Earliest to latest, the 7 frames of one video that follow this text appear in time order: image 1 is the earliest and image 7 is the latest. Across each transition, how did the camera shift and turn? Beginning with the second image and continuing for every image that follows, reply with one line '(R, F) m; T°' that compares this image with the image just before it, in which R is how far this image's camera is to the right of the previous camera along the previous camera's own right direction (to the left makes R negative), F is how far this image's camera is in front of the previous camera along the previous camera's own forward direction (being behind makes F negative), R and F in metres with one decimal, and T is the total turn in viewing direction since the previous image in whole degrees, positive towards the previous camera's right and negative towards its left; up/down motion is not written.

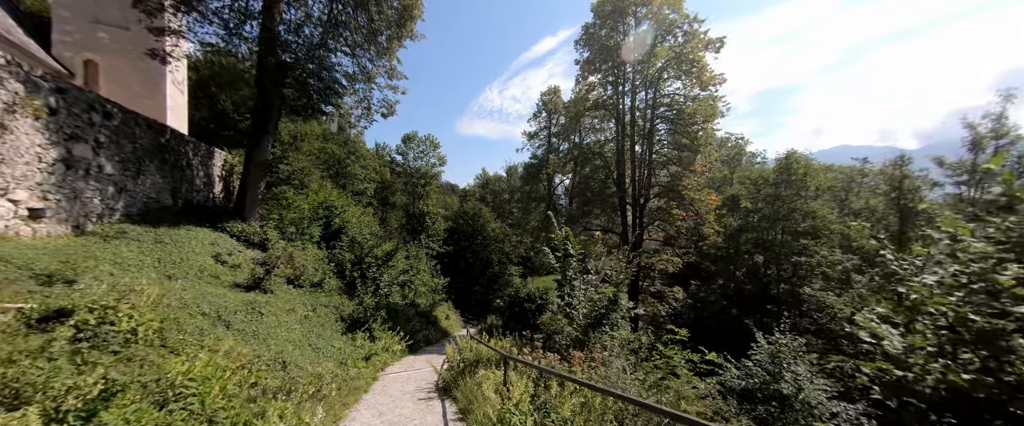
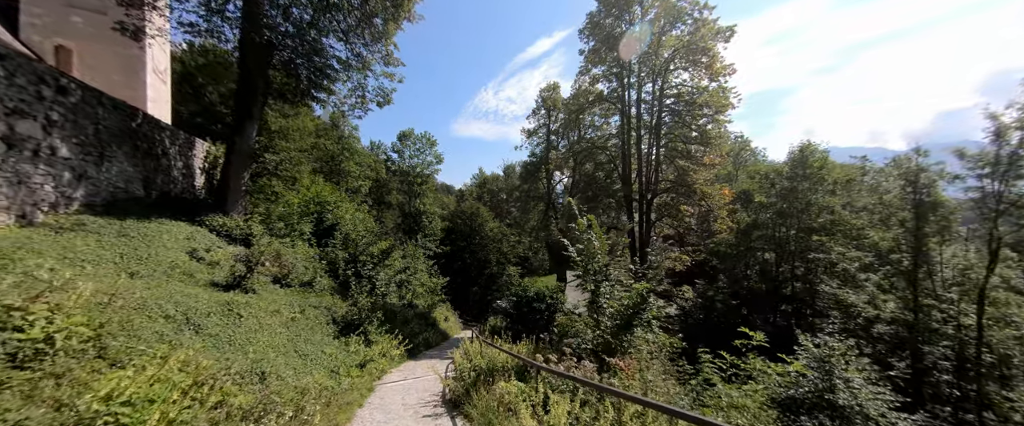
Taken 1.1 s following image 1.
(-0.4, +0.9) m; +1°
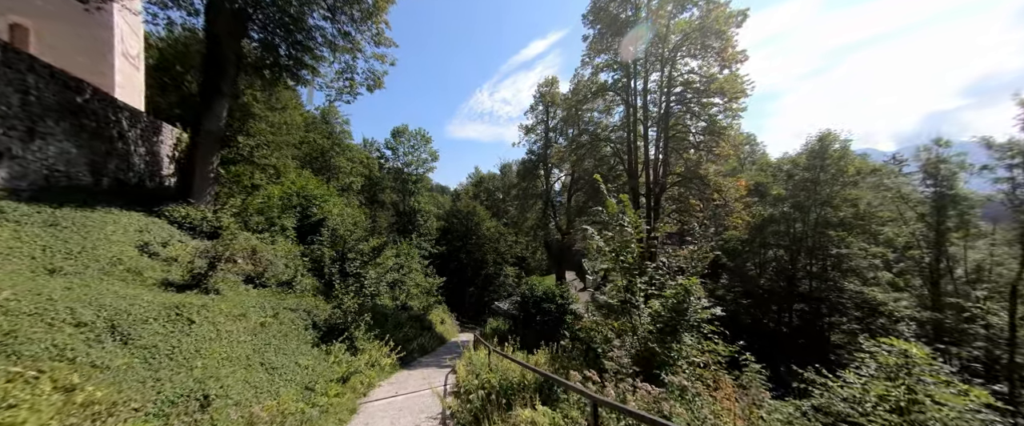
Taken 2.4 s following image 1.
(-0.3, +1.2) m; +1°
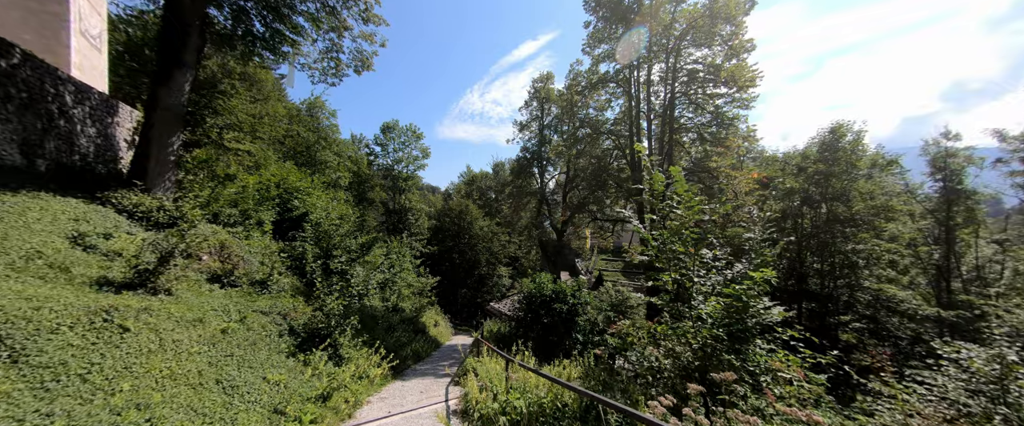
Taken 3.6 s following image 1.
(-0.4, +1.0) m; +2°
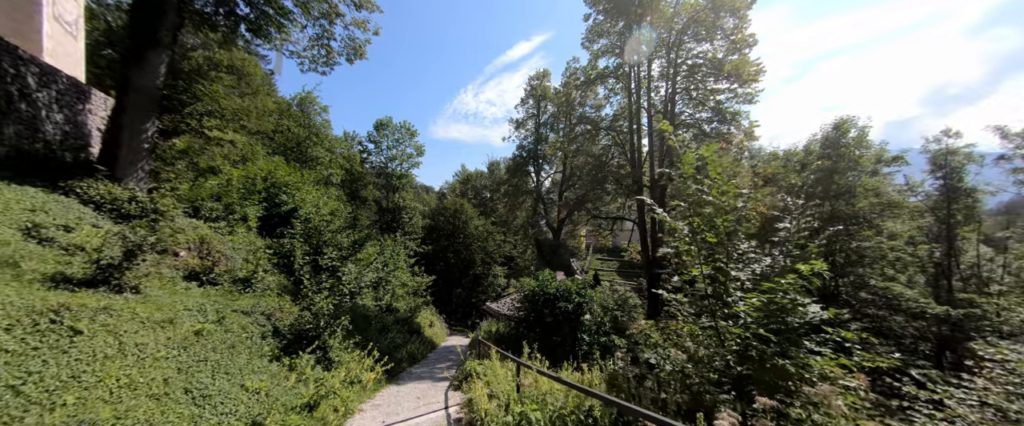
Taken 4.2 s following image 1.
(-0.2, +0.5) m; +1°
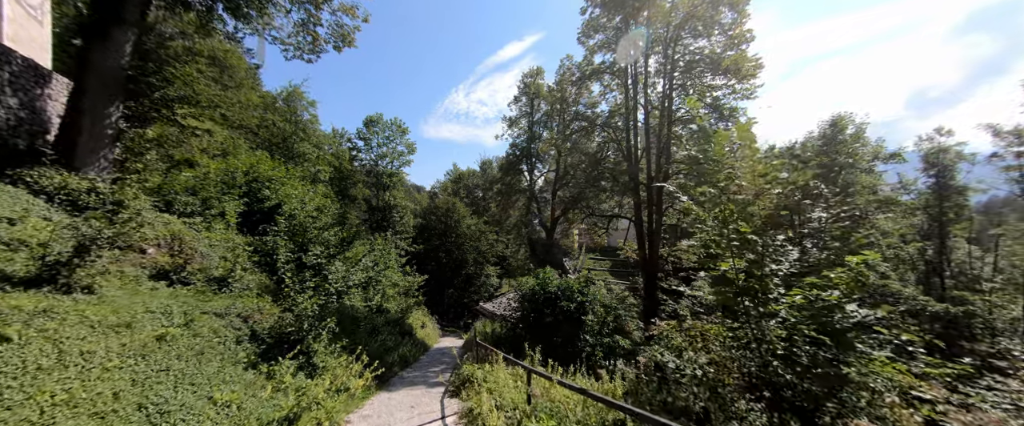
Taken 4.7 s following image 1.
(-0.2, +0.5) m; +1°
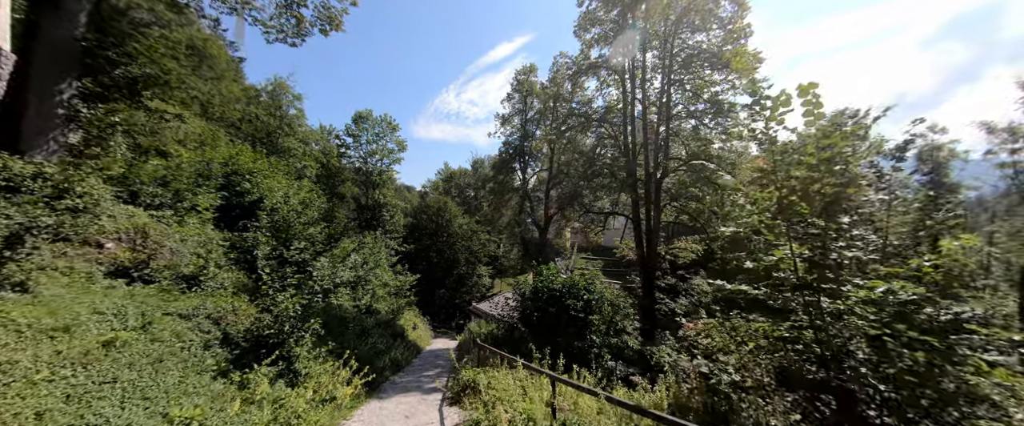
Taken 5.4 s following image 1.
(-0.2, +0.5) m; +2°
